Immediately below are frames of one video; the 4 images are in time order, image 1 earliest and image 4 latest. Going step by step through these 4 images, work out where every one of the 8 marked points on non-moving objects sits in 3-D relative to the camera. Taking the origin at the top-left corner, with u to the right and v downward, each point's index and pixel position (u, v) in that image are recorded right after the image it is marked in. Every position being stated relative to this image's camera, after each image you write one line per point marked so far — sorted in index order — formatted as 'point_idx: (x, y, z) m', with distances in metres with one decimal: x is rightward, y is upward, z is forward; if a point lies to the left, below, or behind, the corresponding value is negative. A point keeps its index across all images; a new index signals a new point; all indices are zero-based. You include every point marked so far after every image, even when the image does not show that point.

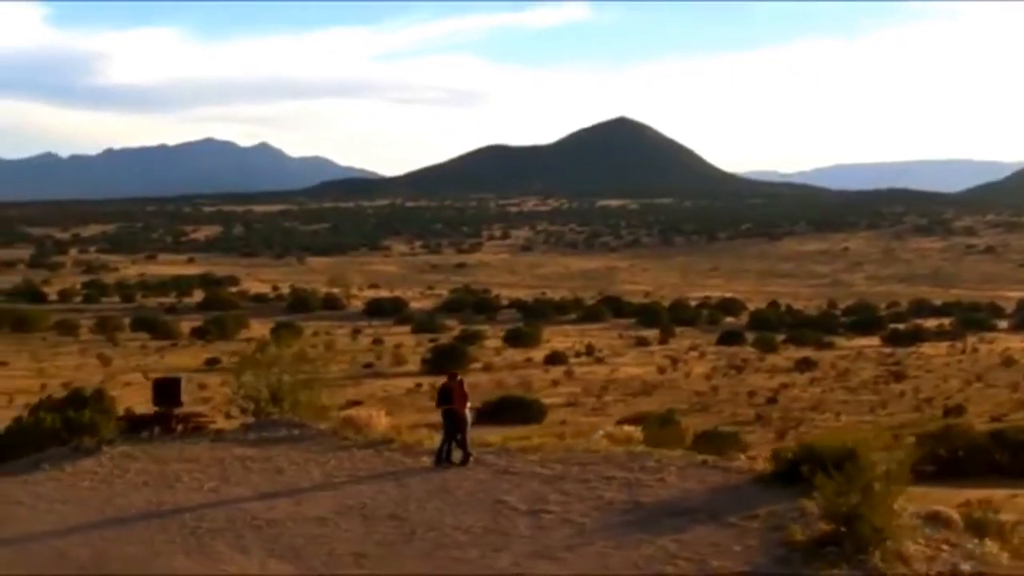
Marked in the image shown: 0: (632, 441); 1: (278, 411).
0: (+1.0, -1.2, +13.5) m
1: (-1.9, -1.0, +13.9) m
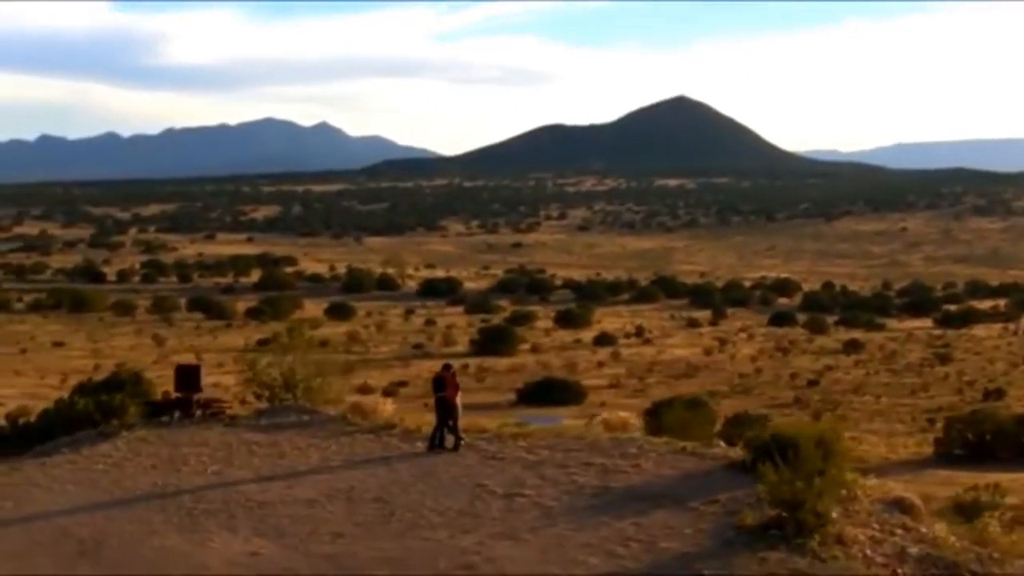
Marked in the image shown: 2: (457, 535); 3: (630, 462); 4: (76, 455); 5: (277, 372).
0: (+1.0, -1.1, +14.1) m
1: (-1.8, -0.9, +14.6) m
2: (-0.3, -1.3, +9.0) m
3: (+0.8, -1.1, +11.4) m
4: (-3.0, -1.1, +12.0) m
5: (-2.0, -0.7, +15.1) m
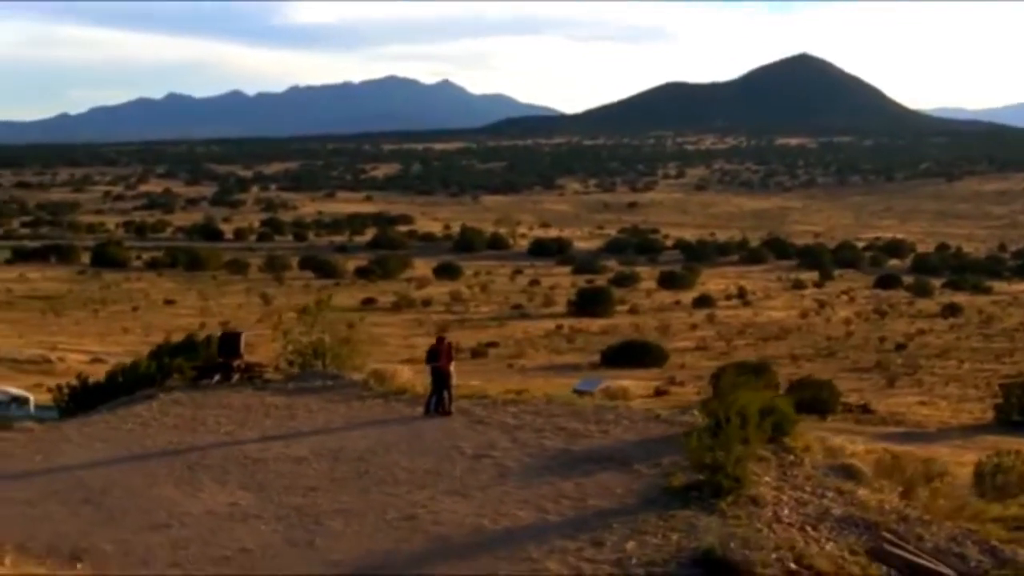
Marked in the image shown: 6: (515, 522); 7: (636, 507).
0: (+1.0, -0.9, +15.3) m
1: (-1.7, -0.7, +16.0) m
2: (-0.6, -1.2, +10.3) m
3: (+0.6, -1.0, +12.6) m
4: (-3.0, -1.0, +13.5) m
5: (-1.9, -0.5, +16.5) m
6: (0.0, -1.3, +9.5) m
7: (+0.7, -1.2, +9.9) m
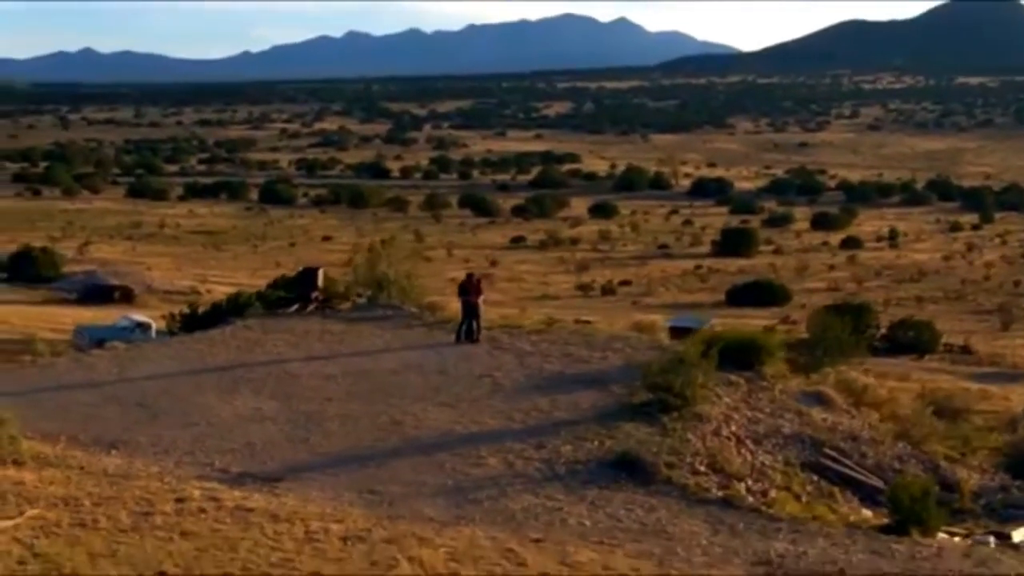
0: (+1.4, -0.4, +17.1) m
1: (-1.3, -0.1, +18.0) m
2: (-0.7, -0.8, +12.3) m
3: (+0.7, -0.5, +14.4) m
4: (-2.8, -0.4, +15.6) m
5: (-1.4, +0.1, +18.5) m
6: (-0.2, -0.9, +11.4) m
7: (+0.5, -0.9, +11.7) m
